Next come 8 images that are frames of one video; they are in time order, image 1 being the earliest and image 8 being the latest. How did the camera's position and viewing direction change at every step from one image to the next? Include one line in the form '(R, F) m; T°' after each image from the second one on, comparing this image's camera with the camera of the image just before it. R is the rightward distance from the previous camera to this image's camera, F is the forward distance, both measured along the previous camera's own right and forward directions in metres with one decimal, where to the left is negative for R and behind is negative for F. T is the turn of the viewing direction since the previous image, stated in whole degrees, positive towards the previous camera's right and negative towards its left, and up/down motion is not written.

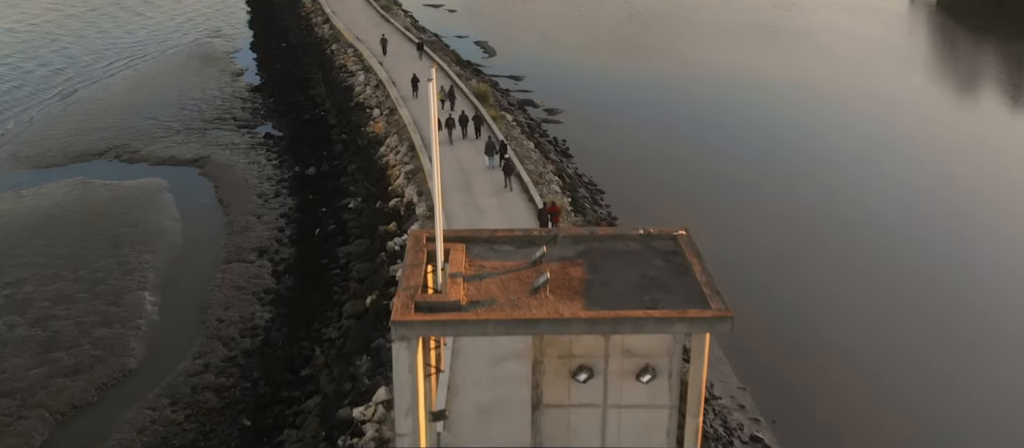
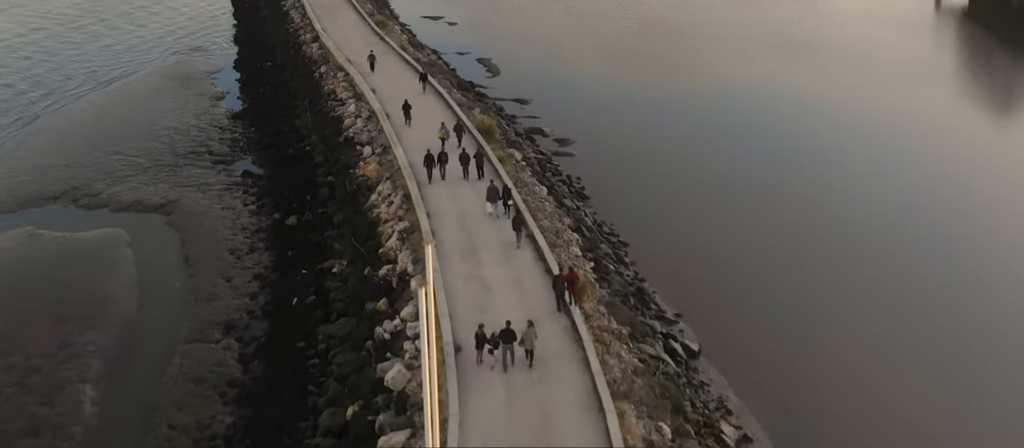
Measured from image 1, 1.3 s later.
(-0.3, +3.2) m; 0°
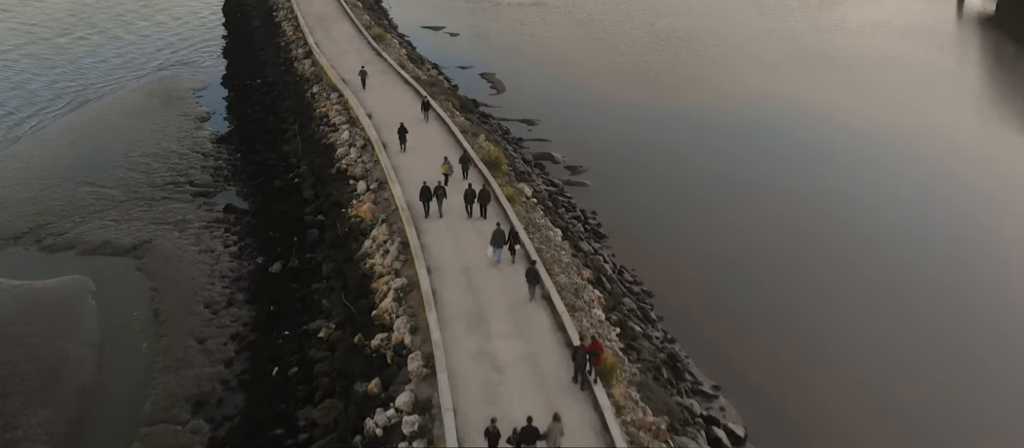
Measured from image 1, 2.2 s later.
(-0.3, +2.3) m; 0°
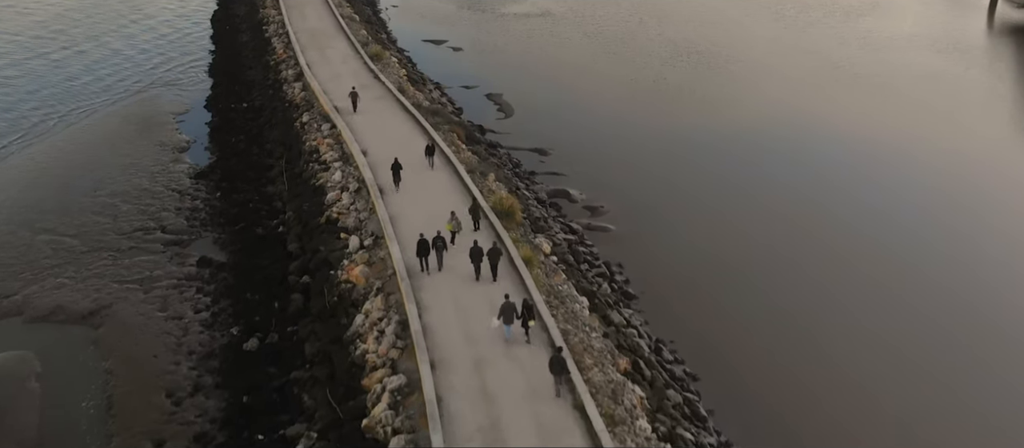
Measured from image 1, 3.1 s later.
(-0.4, +2.9) m; 0°
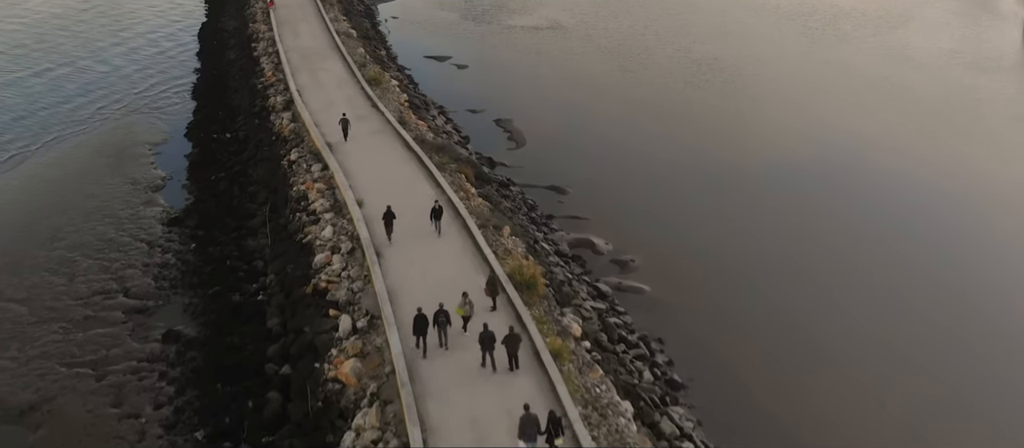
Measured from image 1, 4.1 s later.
(-0.5, +3.1) m; 0°
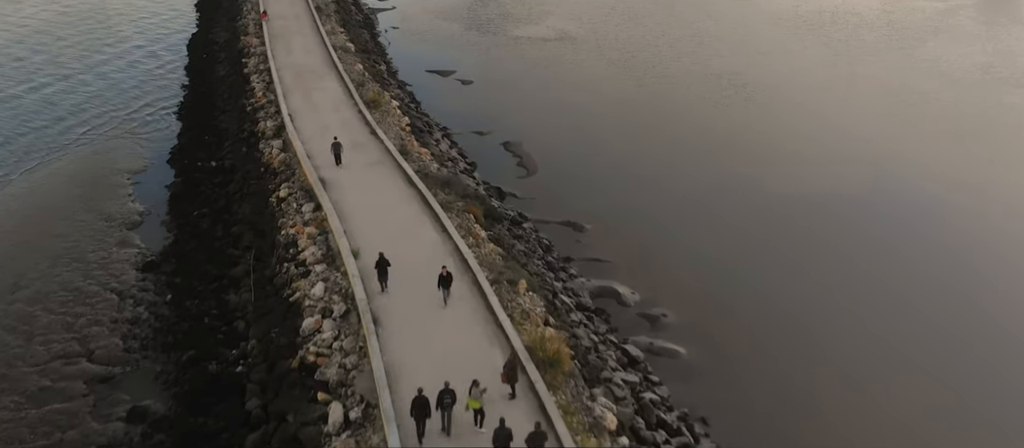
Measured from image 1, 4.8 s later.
(-0.4, +2.4) m; 0°
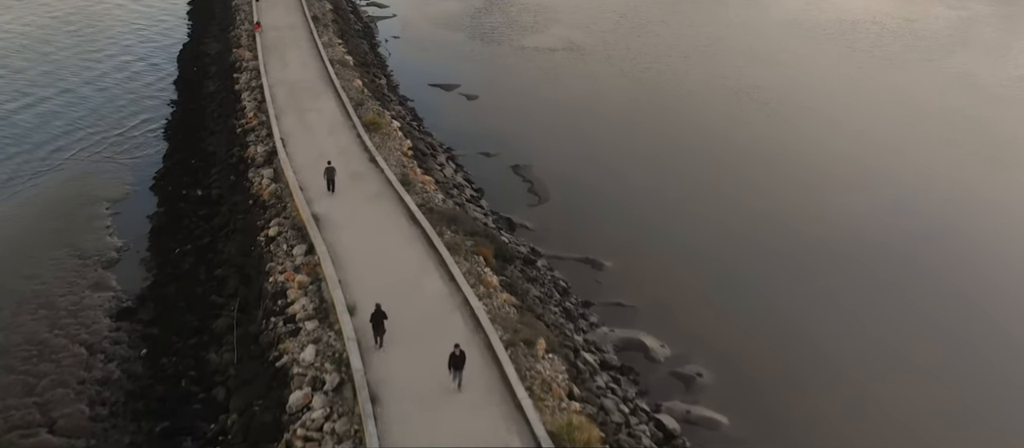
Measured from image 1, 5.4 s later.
(-0.3, +2.0) m; 0°
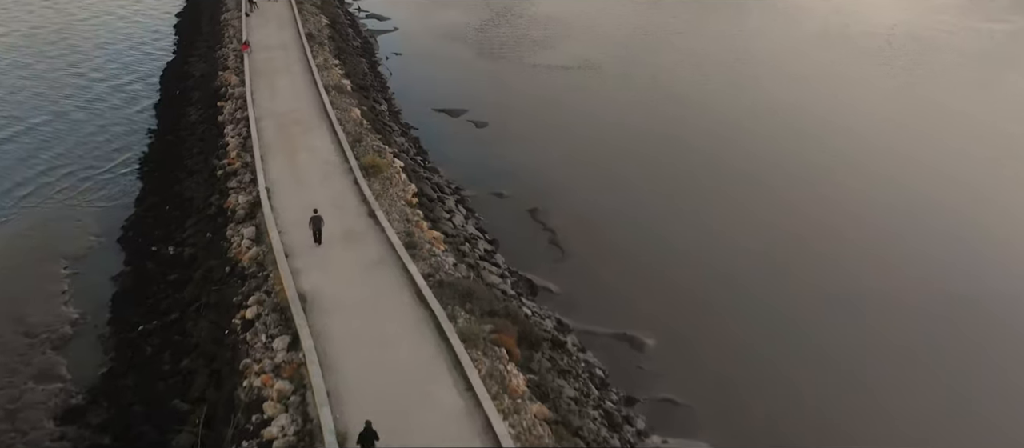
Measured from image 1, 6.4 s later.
(-0.6, +3.3) m; 0°
